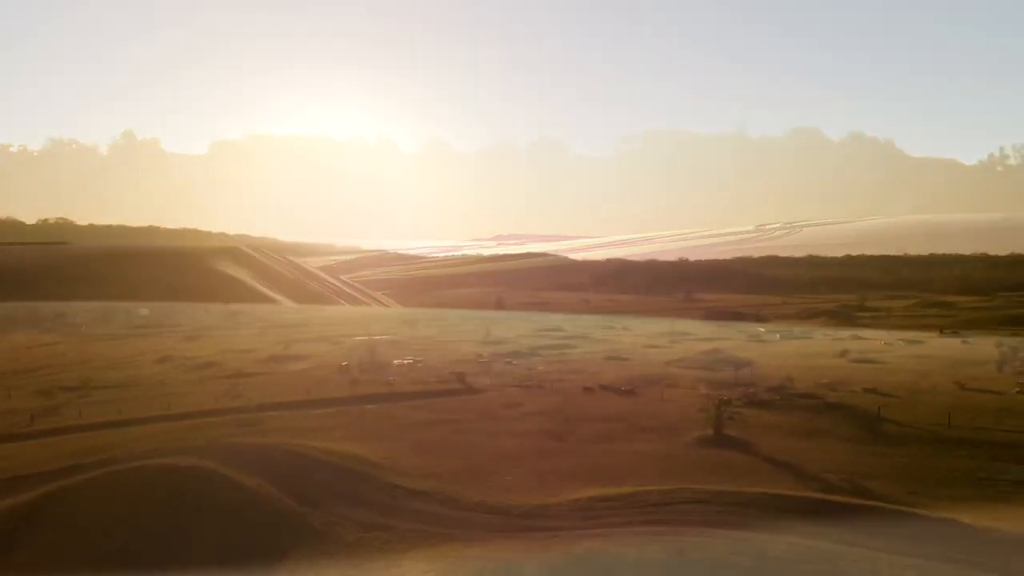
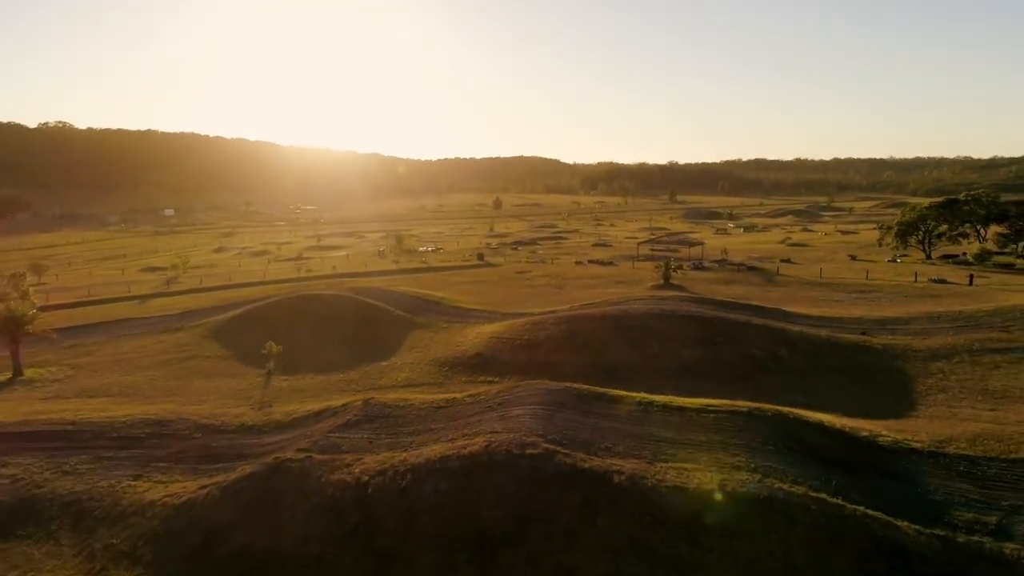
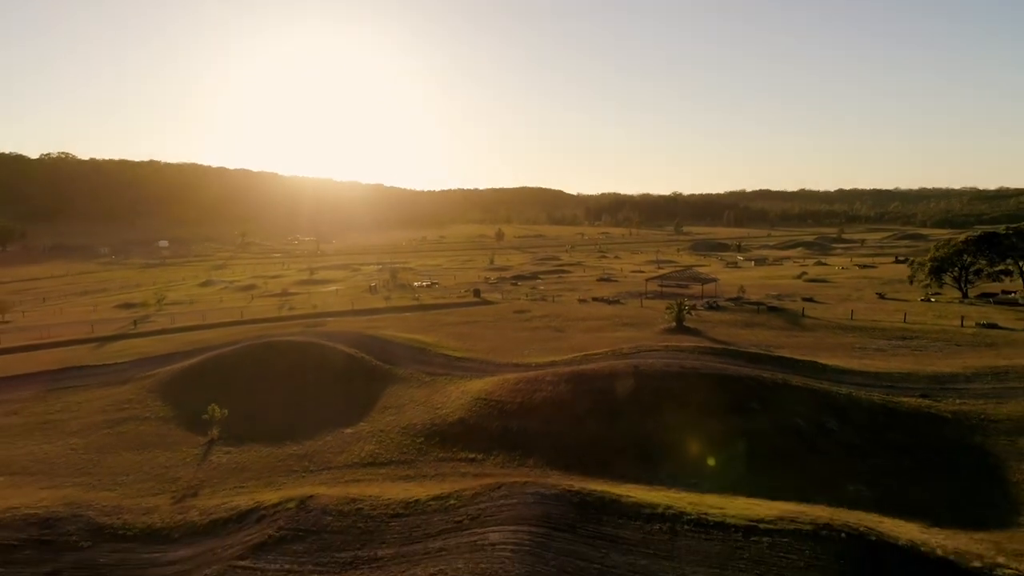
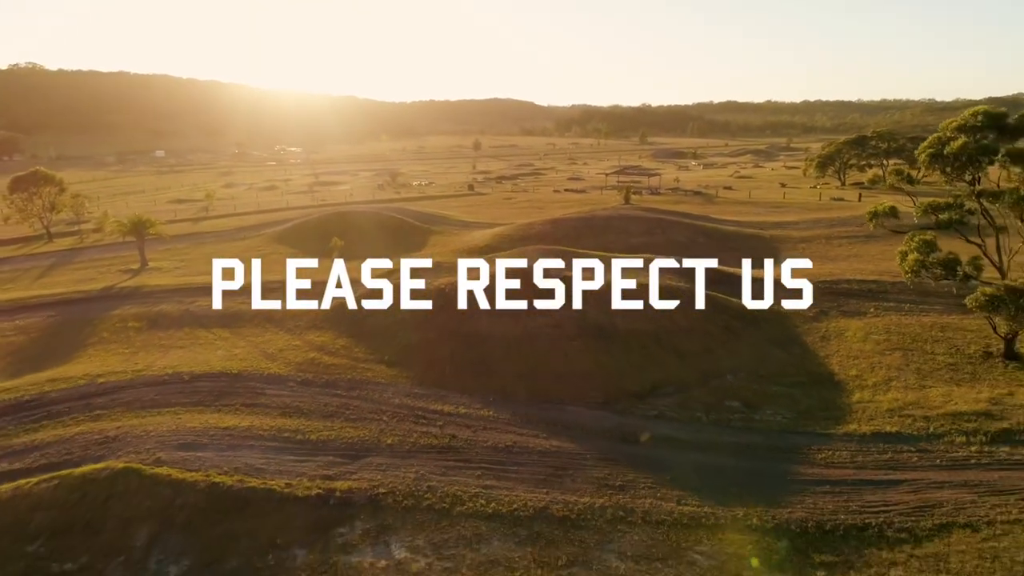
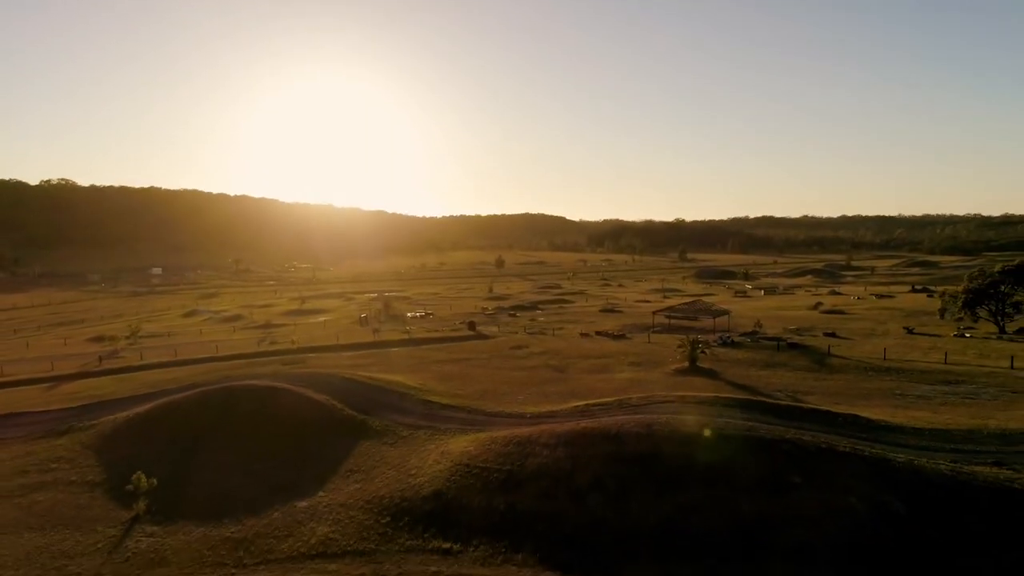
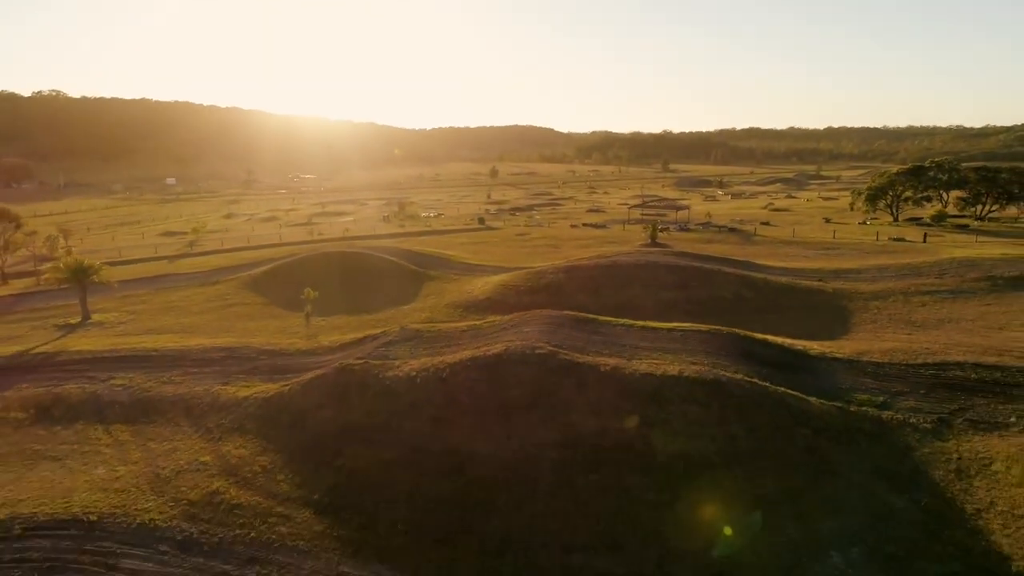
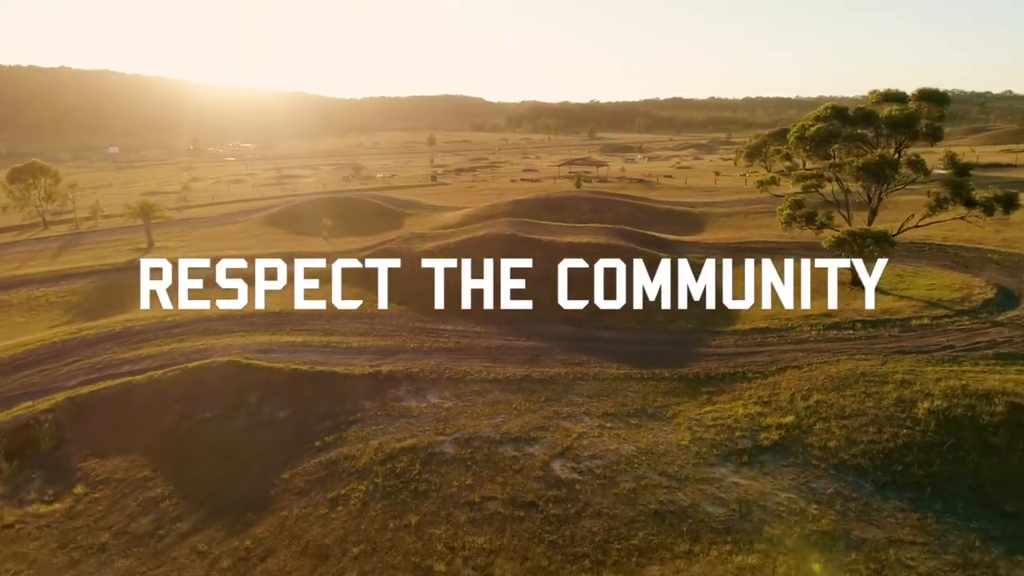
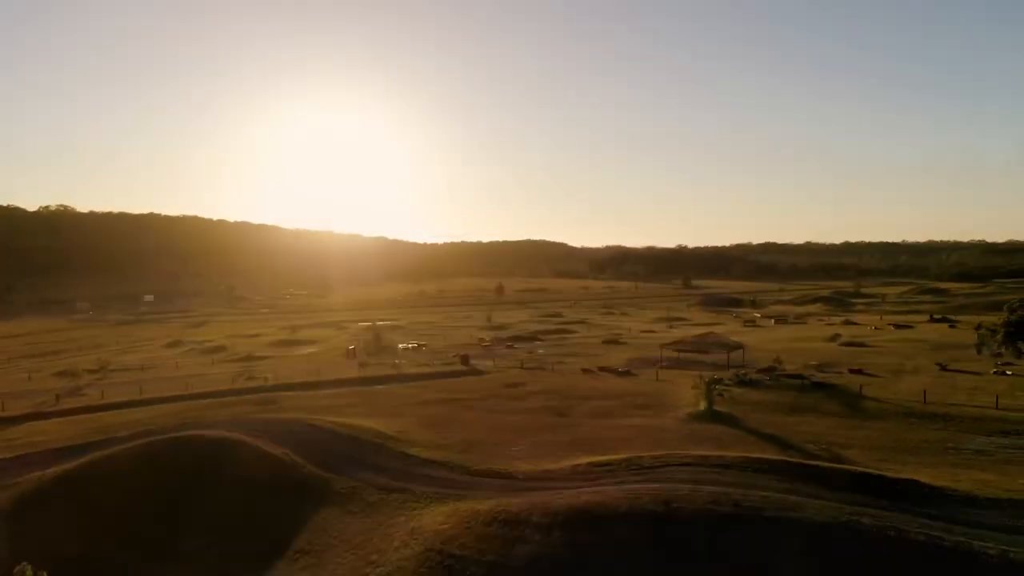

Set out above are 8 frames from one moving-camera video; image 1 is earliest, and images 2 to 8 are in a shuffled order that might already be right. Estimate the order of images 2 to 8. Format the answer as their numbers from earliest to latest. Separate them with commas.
8, 5, 3, 2, 6, 4, 7
